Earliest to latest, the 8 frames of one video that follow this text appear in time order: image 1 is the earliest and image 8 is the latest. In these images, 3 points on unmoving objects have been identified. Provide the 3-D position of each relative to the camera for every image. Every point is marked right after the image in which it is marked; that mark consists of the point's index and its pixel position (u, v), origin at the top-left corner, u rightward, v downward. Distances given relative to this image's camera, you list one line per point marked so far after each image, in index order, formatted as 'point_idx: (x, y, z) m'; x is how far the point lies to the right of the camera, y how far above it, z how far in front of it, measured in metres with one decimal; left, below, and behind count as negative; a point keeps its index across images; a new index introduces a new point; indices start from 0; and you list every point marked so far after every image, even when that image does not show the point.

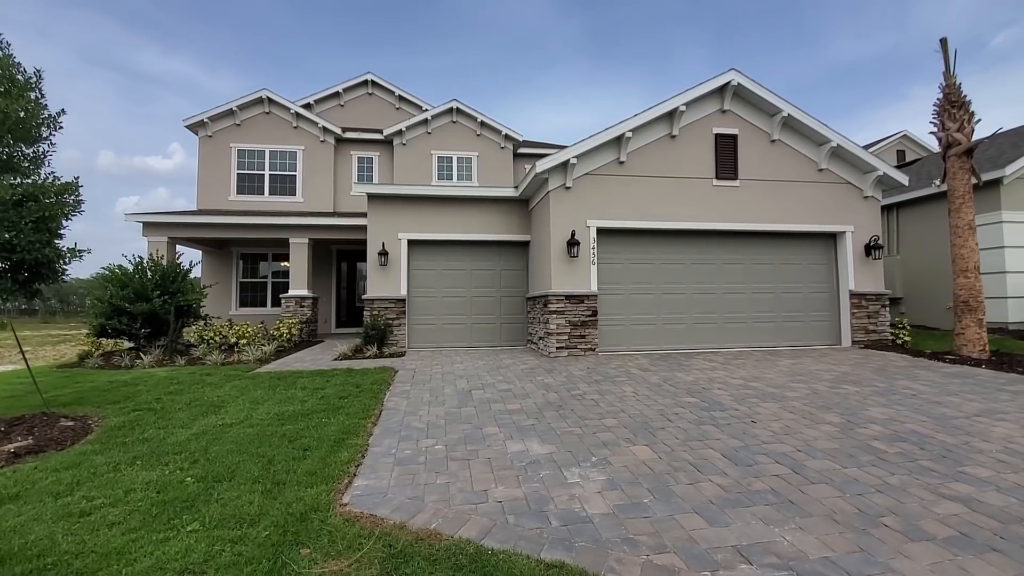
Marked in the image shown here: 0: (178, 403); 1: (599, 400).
0: (-4.2, -1.5, +6.2) m
1: (+1.2, -1.4, +6.1) m
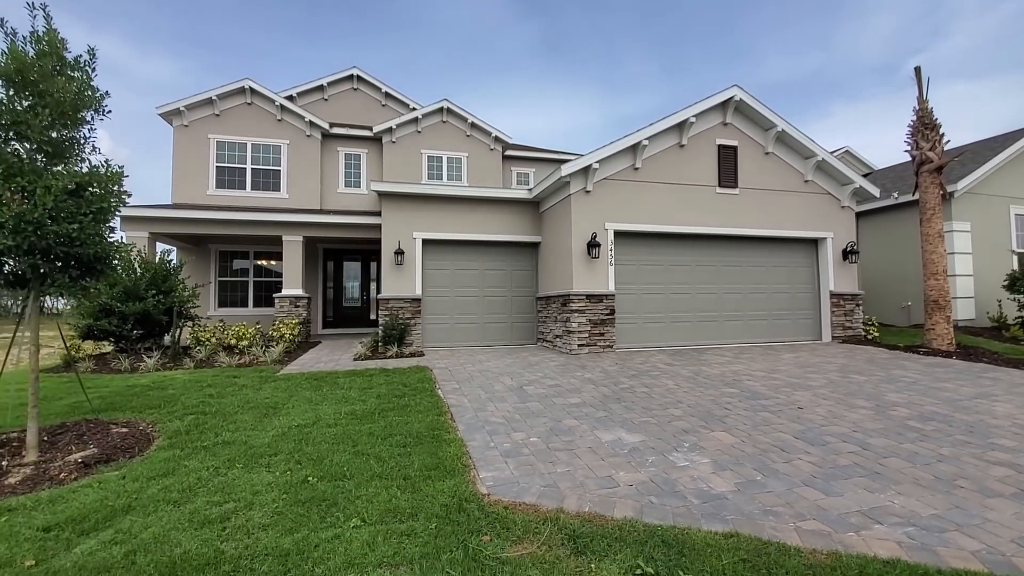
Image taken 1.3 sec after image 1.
0: (-3.4, -1.5, +6.0) m
1: (+1.9, -1.4, +6.5) m
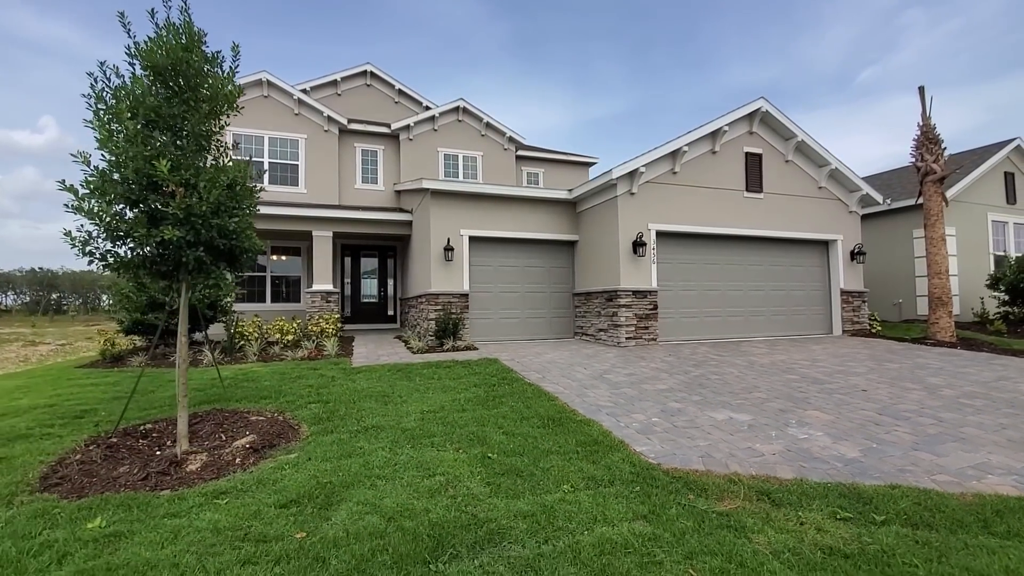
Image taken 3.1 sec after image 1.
0: (-2.1, -1.4, +6.2) m
1: (+3.2, -1.4, +7.1) m
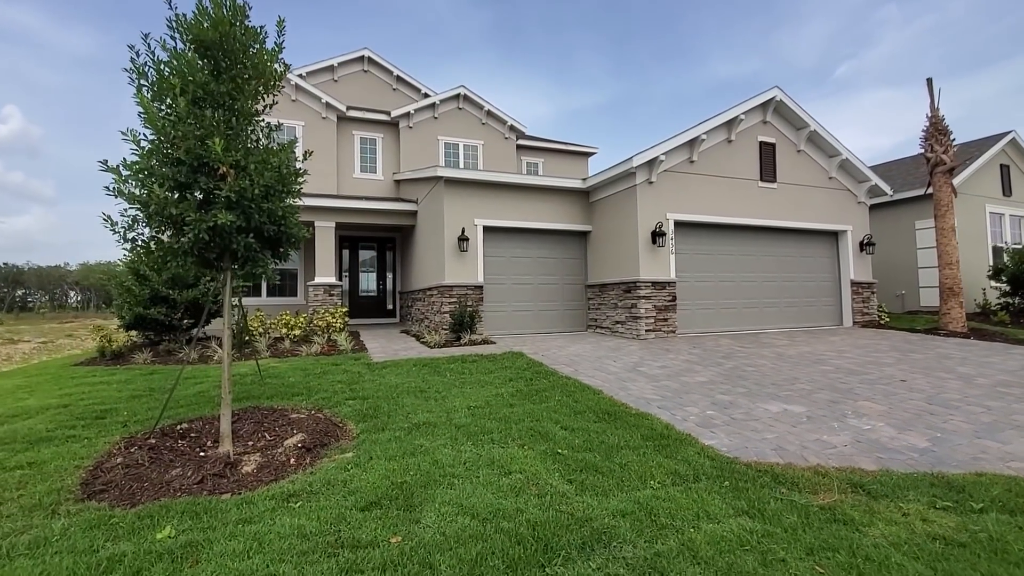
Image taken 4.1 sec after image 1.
0: (-1.6, -1.3, +6.0) m
1: (+3.7, -1.2, +7.1) m
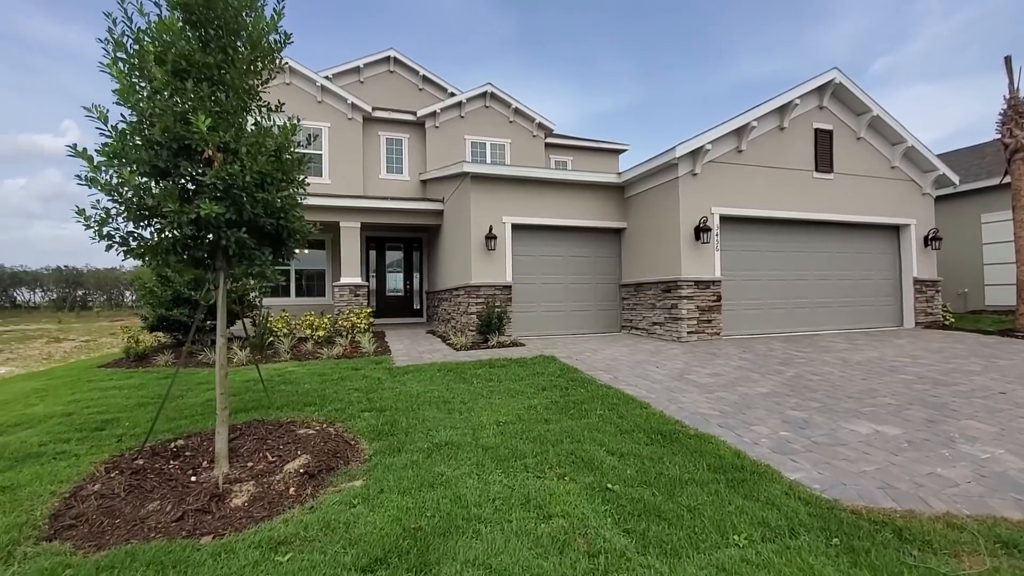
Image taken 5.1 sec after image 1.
0: (-1.2, -1.3, +5.3) m
1: (+4.1, -1.2, +6.2) m
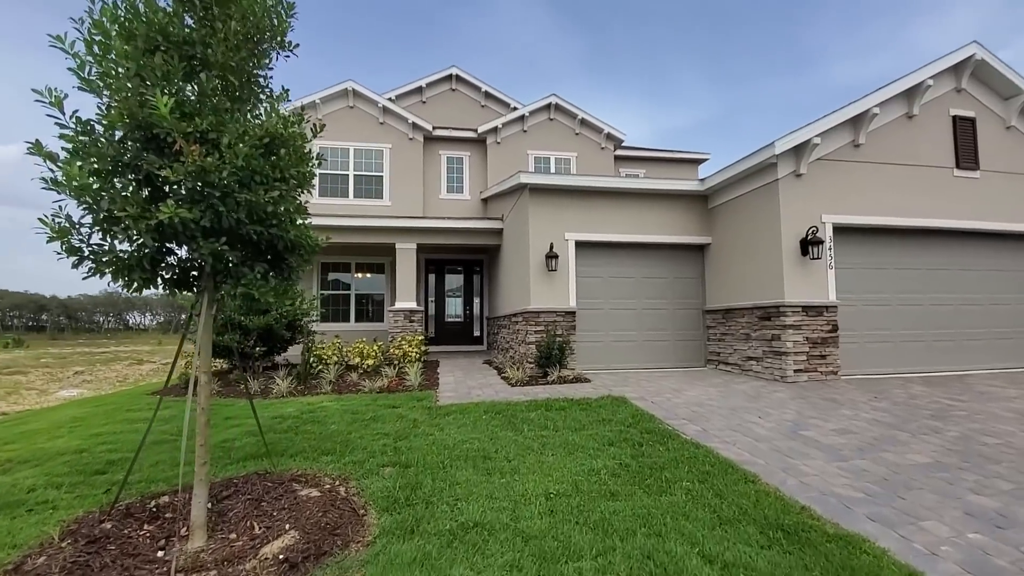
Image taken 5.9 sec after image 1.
0: (-0.7, -1.5, +4.3) m
1: (+4.7, -1.5, +4.4) m
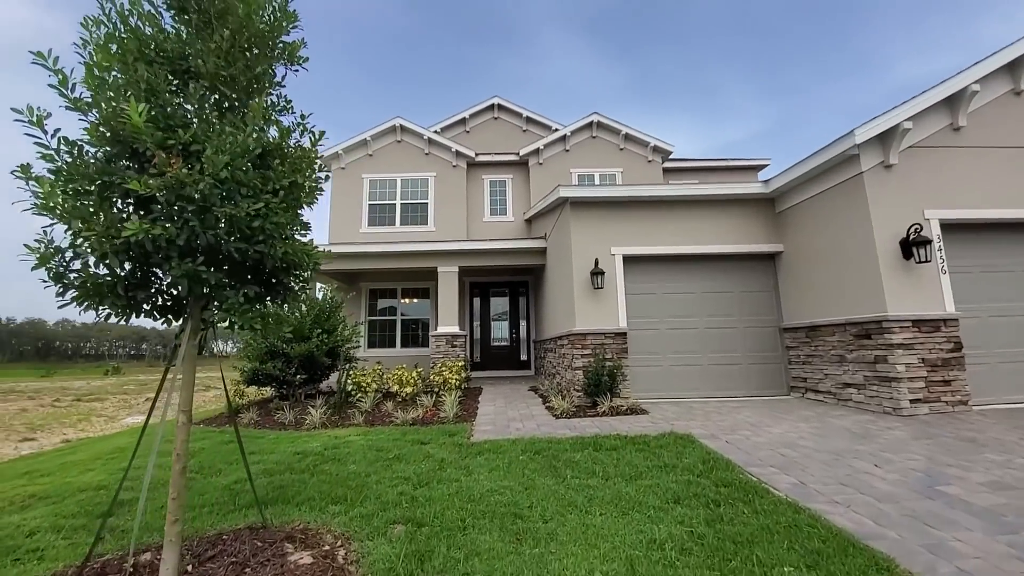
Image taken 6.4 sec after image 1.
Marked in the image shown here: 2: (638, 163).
0: (-0.4, -1.6, +3.6) m
1: (+4.9, -1.5, +3.0) m
2: (+3.9, +3.8, +13.9) m
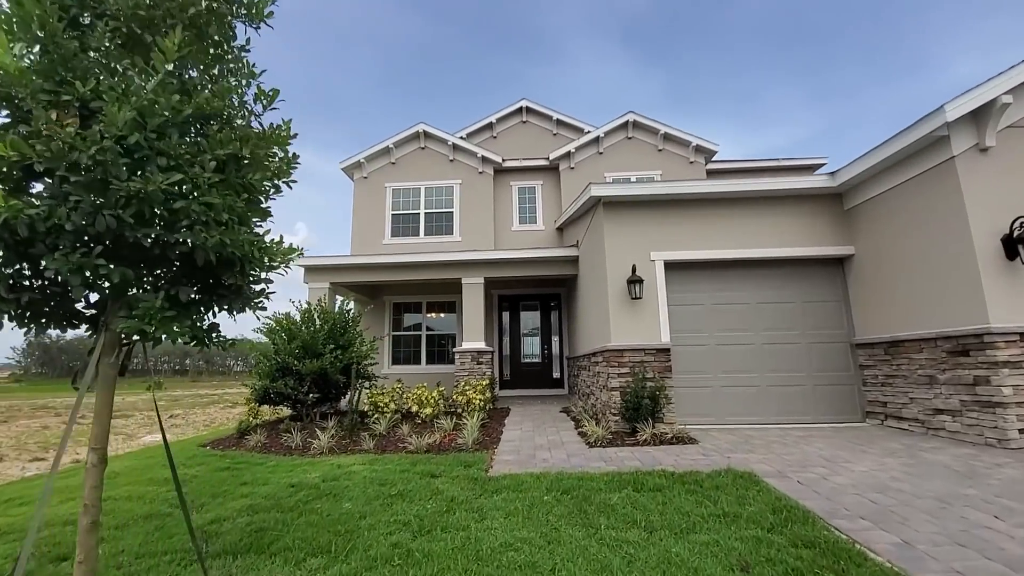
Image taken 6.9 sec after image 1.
0: (-0.3, -1.7, +2.8) m
1: (+5.0, -1.4, +1.9) m
2: (+4.7, +3.4, +13.0) m
